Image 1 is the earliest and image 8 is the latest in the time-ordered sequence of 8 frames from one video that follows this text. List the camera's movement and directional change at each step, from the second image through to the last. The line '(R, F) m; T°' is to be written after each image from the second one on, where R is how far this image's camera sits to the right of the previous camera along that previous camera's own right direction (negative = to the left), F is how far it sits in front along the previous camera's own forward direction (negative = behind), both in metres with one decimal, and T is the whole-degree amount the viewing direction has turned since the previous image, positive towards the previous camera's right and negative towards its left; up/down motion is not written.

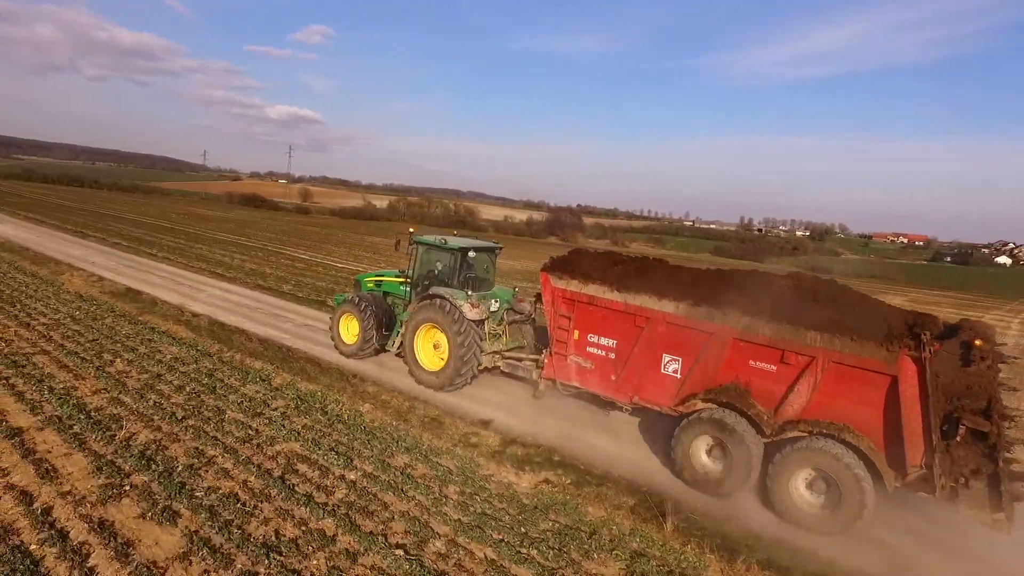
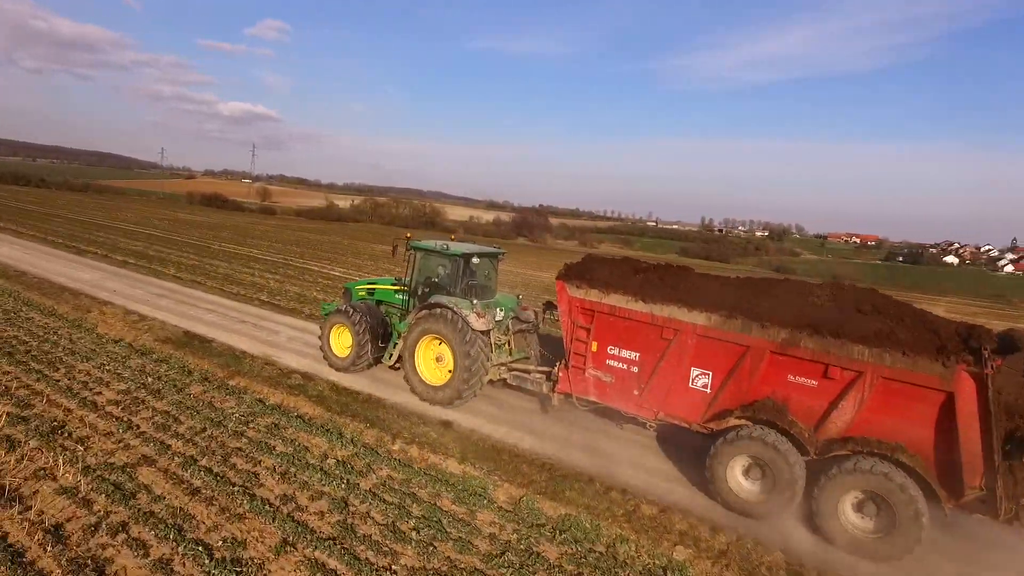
(-0.6, +0.4) m; +3°
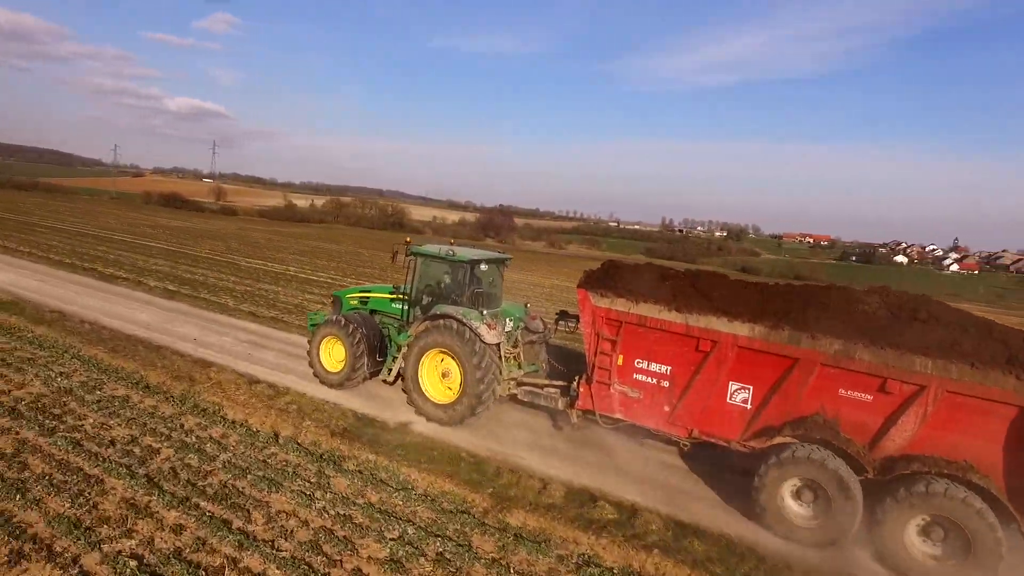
(-0.7, +0.4) m; +4°
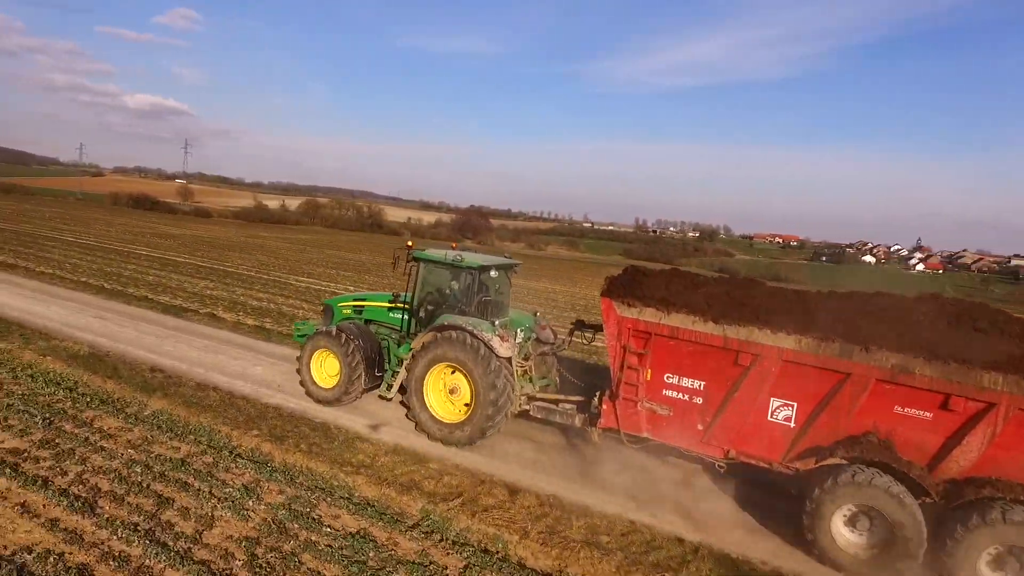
(-0.5, +0.6) m; +3°
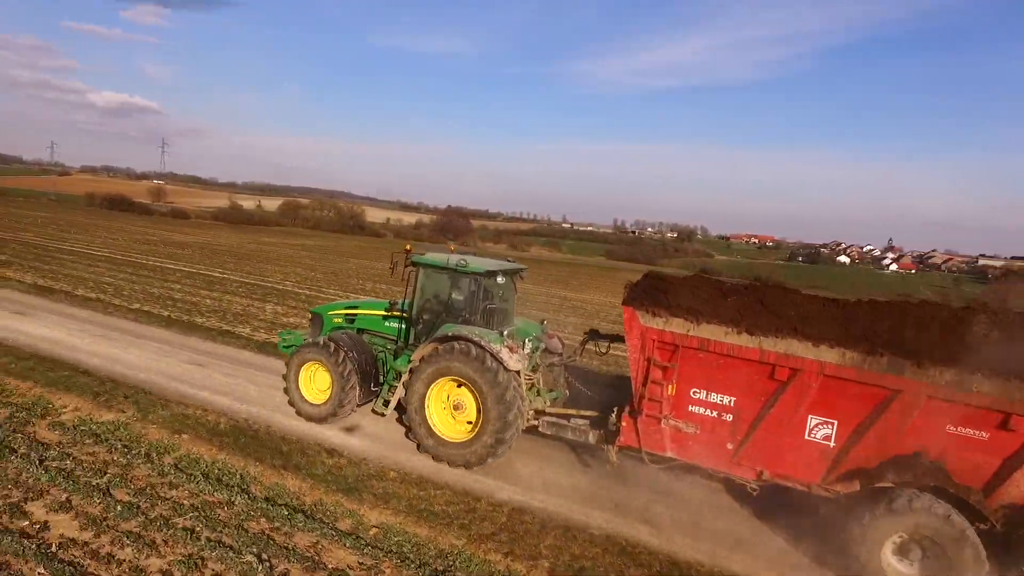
(-0.3, +0.5) m; +2°
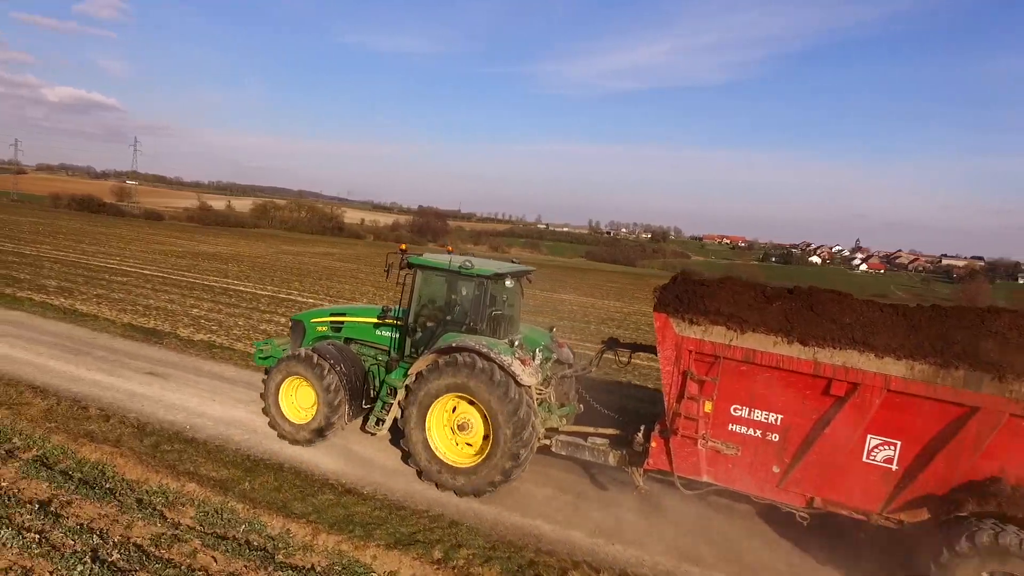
(-0.4, +0.7) m; +2°
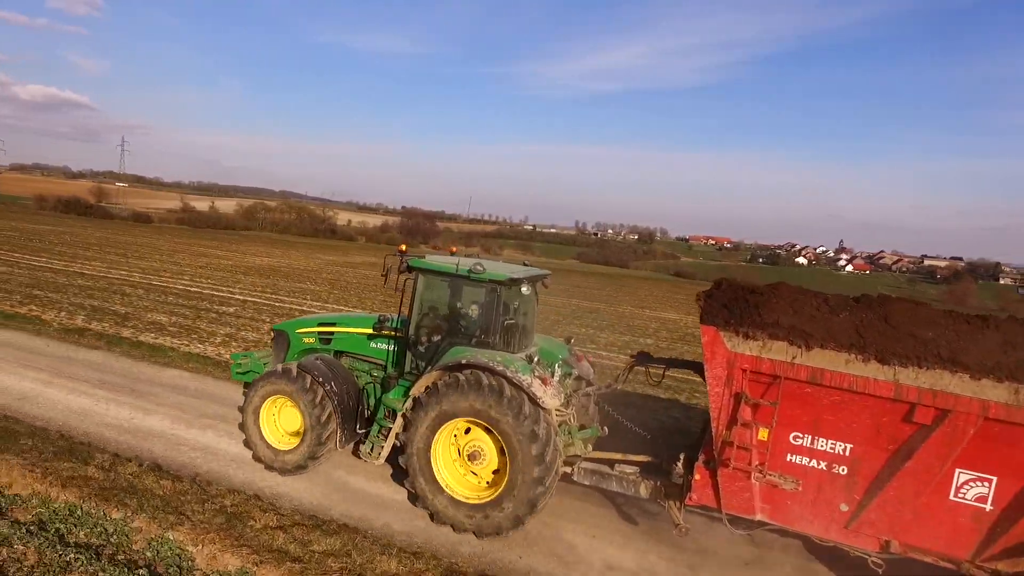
(-0.3, +0.8) m; +1°
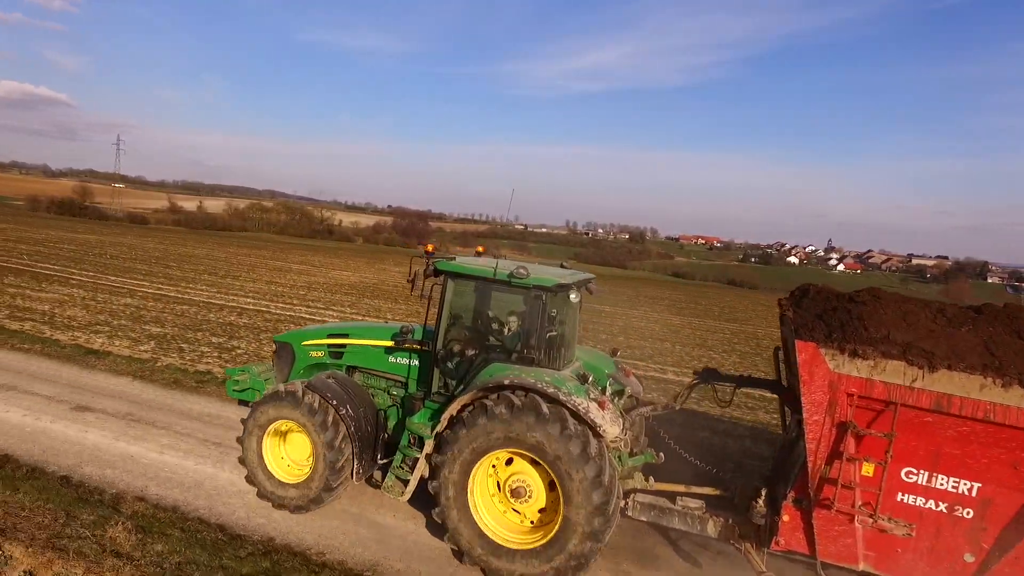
(-0.4, +0.7) m; +1°
